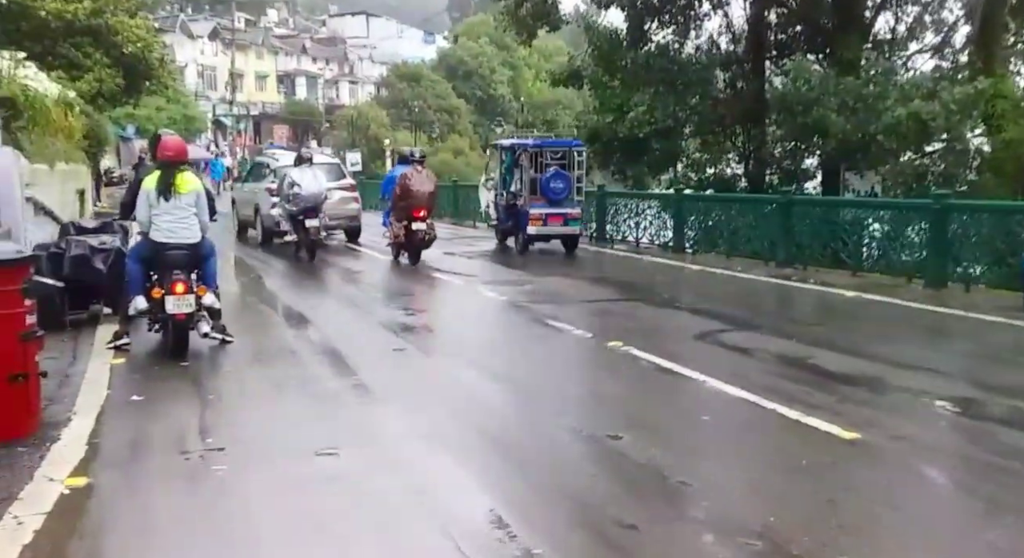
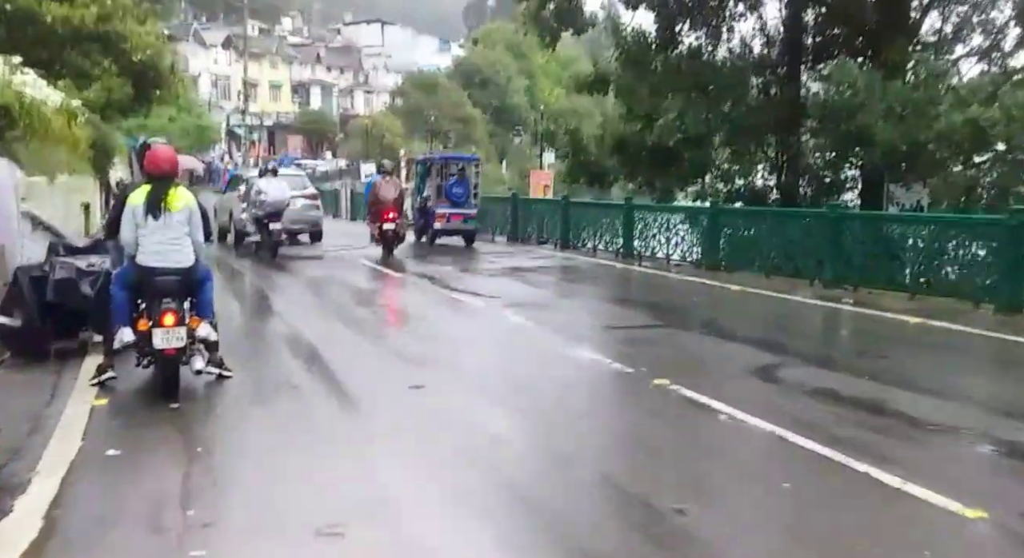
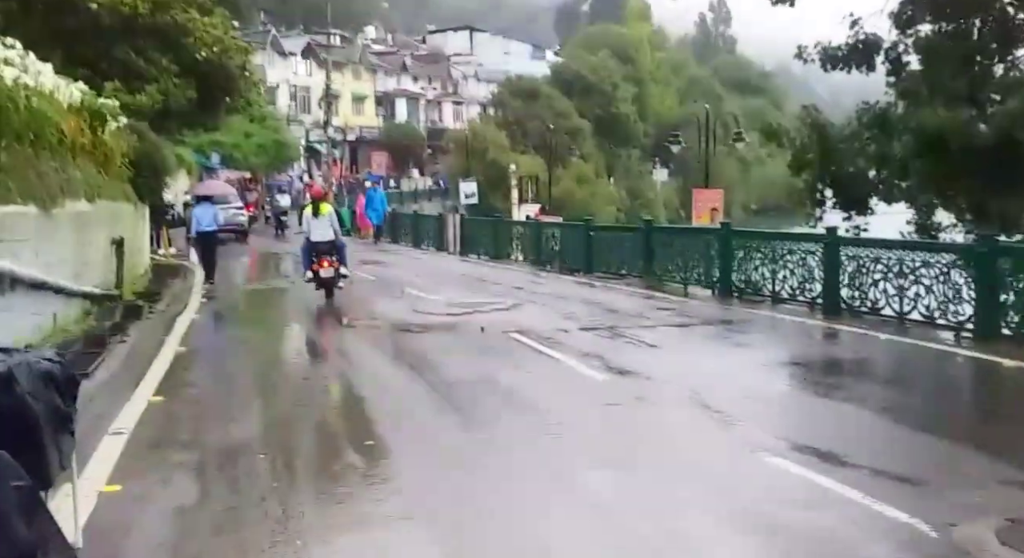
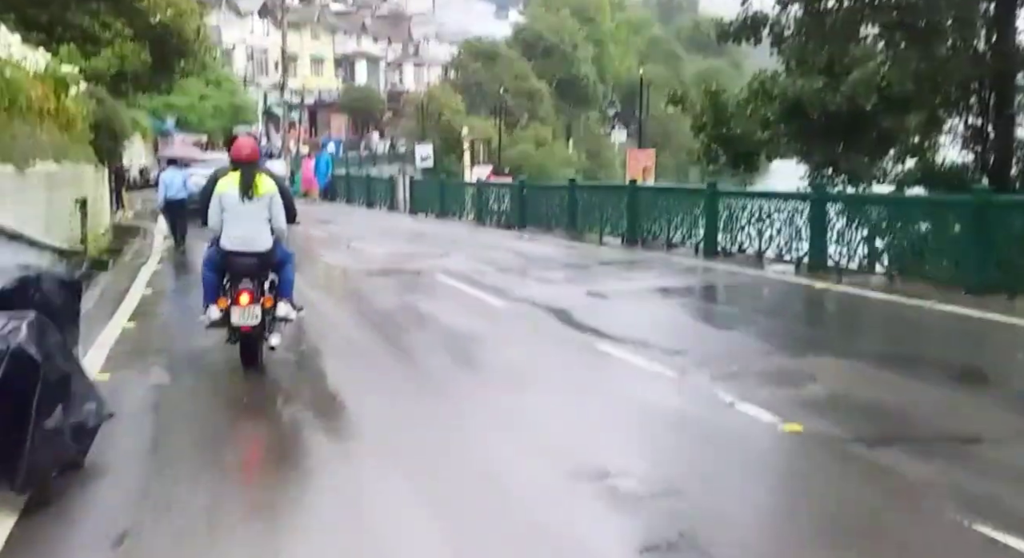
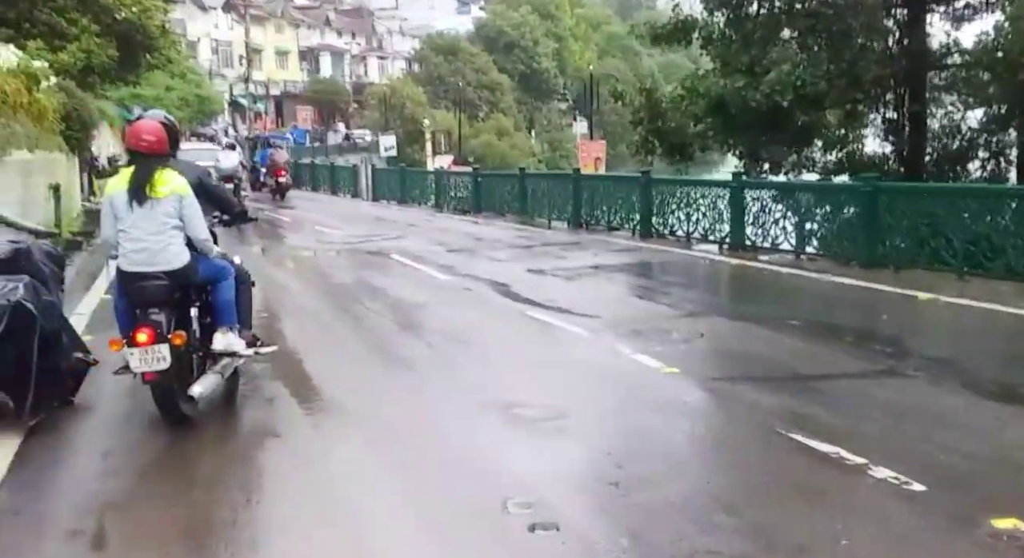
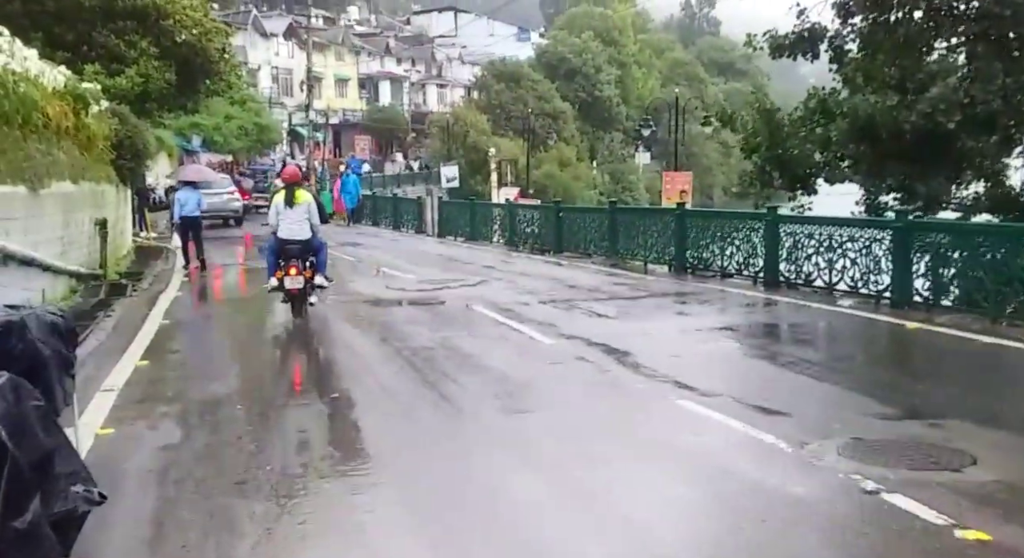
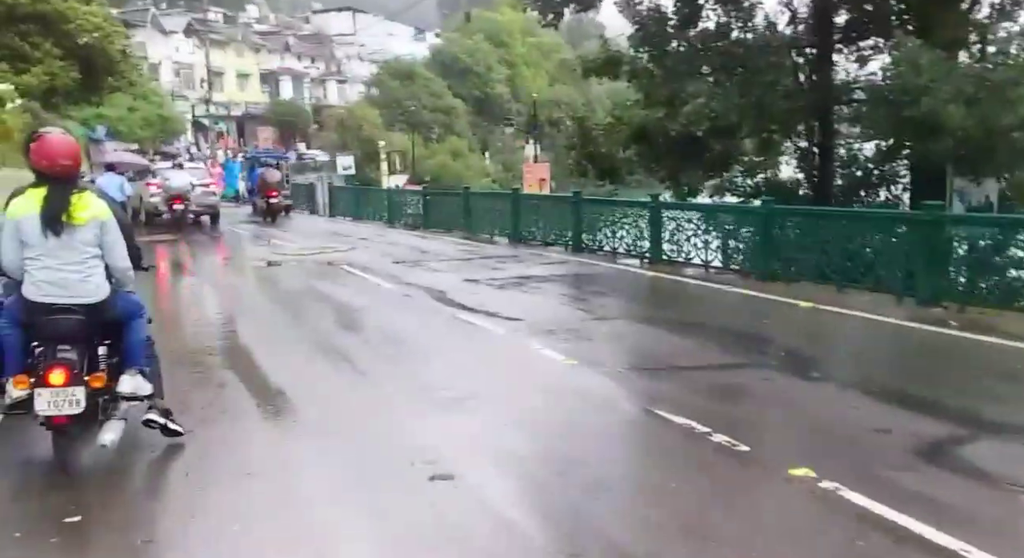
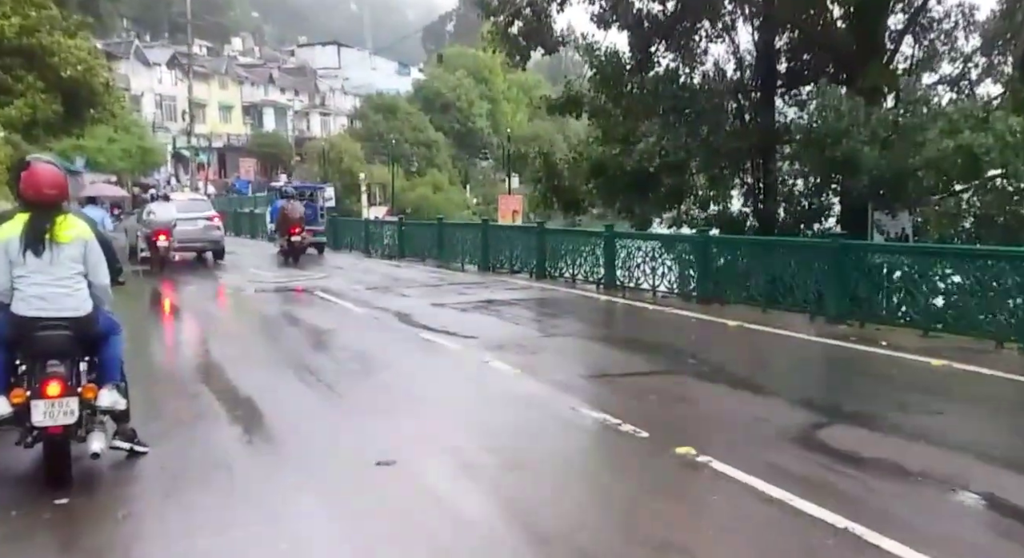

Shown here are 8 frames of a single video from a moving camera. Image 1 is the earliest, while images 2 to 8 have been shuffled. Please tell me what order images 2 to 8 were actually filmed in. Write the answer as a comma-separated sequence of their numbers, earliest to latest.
2, 8, 7, 5, 4, 6, 3
